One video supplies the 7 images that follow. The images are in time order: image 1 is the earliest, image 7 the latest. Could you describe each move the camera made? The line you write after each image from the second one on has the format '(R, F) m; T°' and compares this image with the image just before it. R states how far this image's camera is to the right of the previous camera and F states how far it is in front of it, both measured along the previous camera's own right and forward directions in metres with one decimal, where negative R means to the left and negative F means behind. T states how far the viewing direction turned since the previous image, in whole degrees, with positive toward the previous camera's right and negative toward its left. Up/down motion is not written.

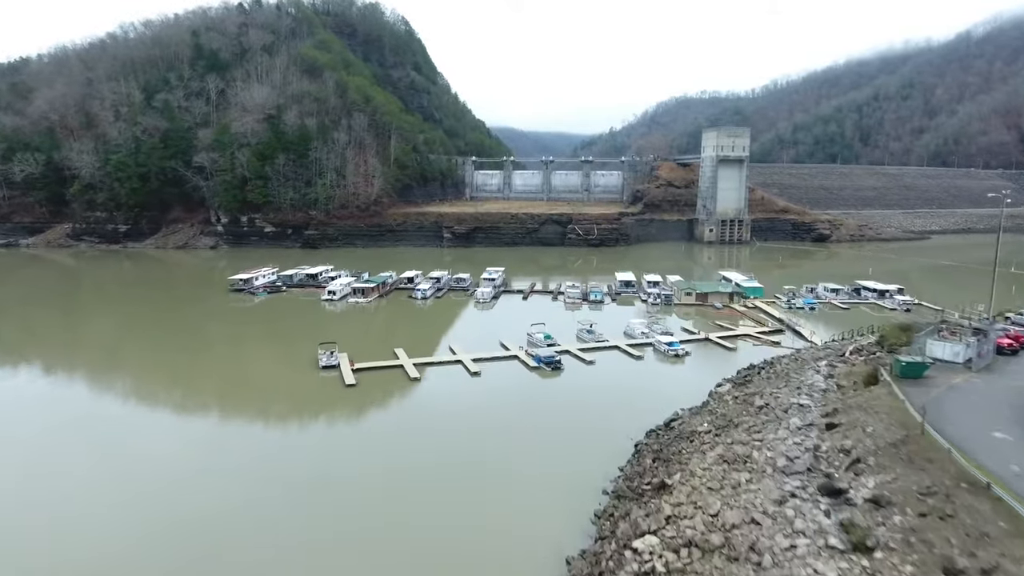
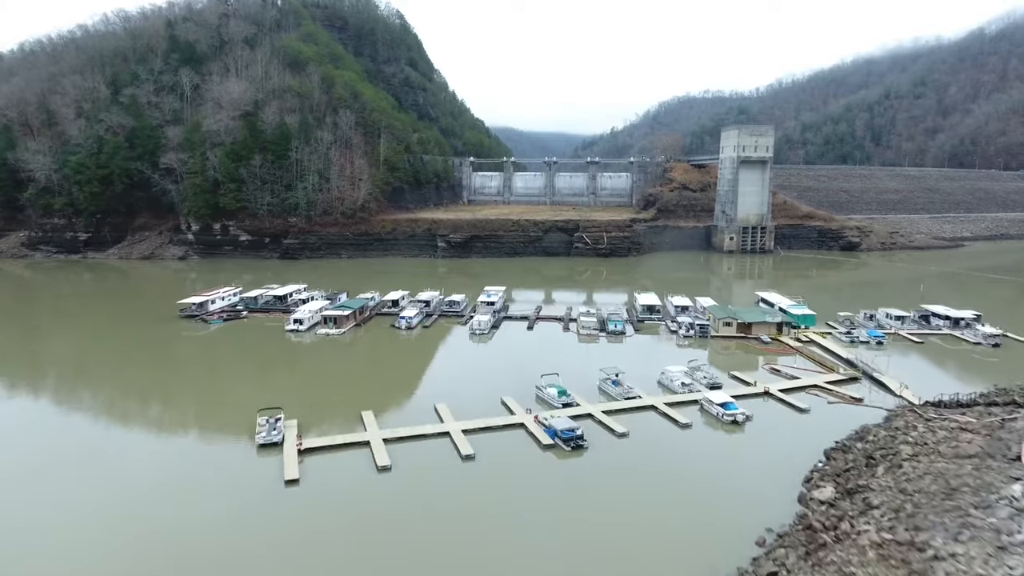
(-0.1, +4.3) m; 0°
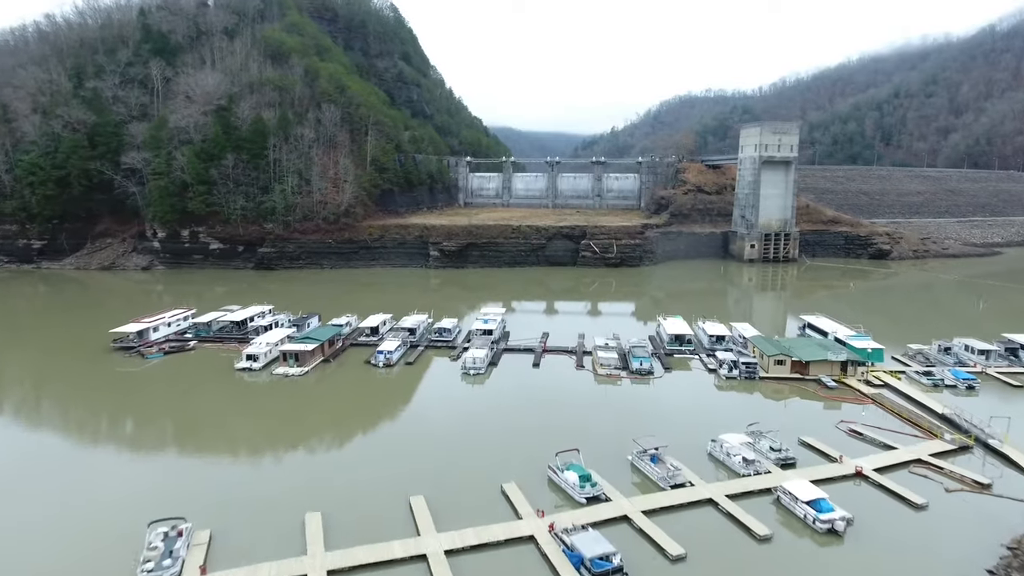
(-0.1, +3.9) m; 0°
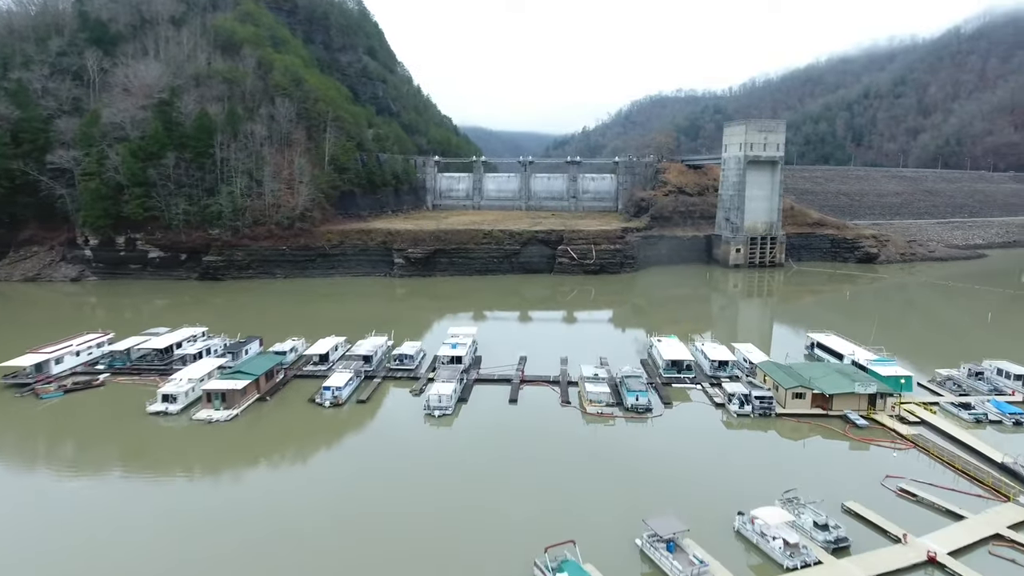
(0.0, +2.8) m; +2°
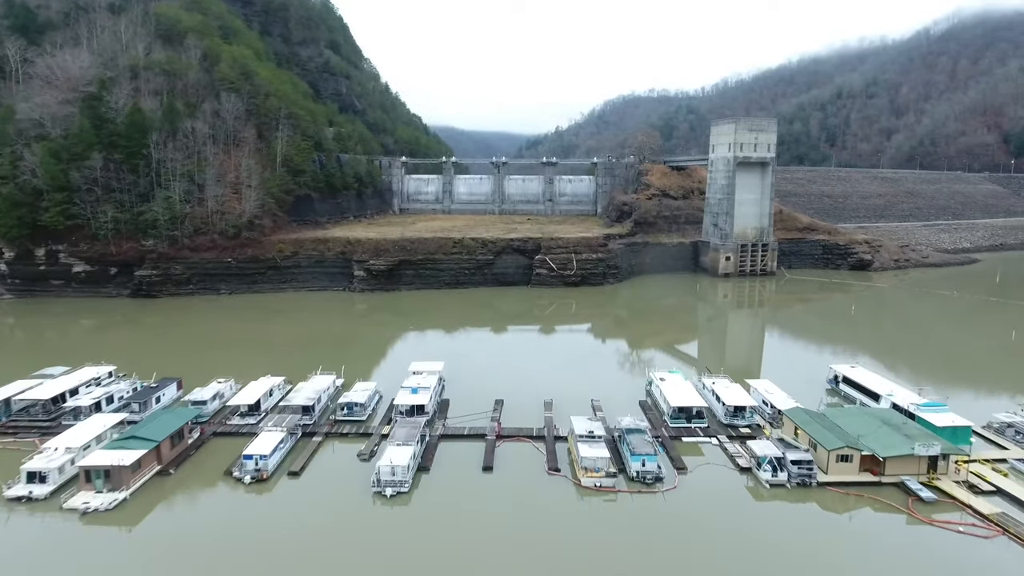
(0.0, +3.1) m; +2°
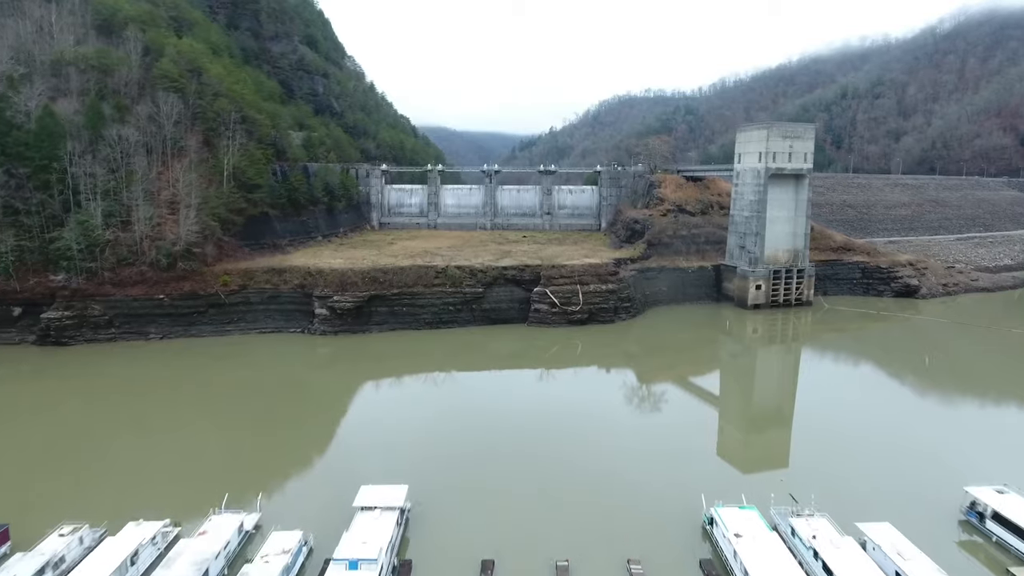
(0.0, +5.3) m; +1°
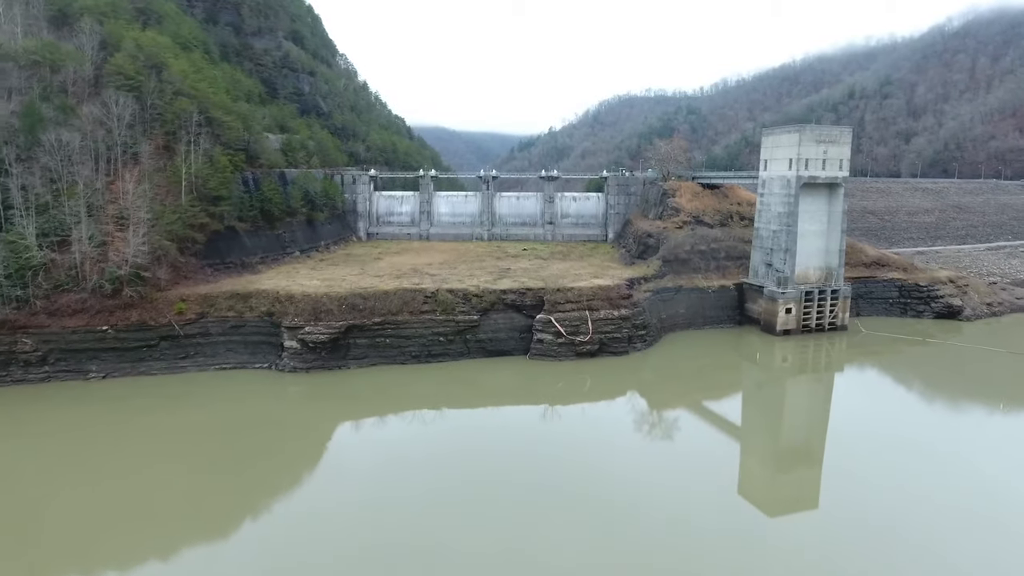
(0.0, +3.4) m; 0°
